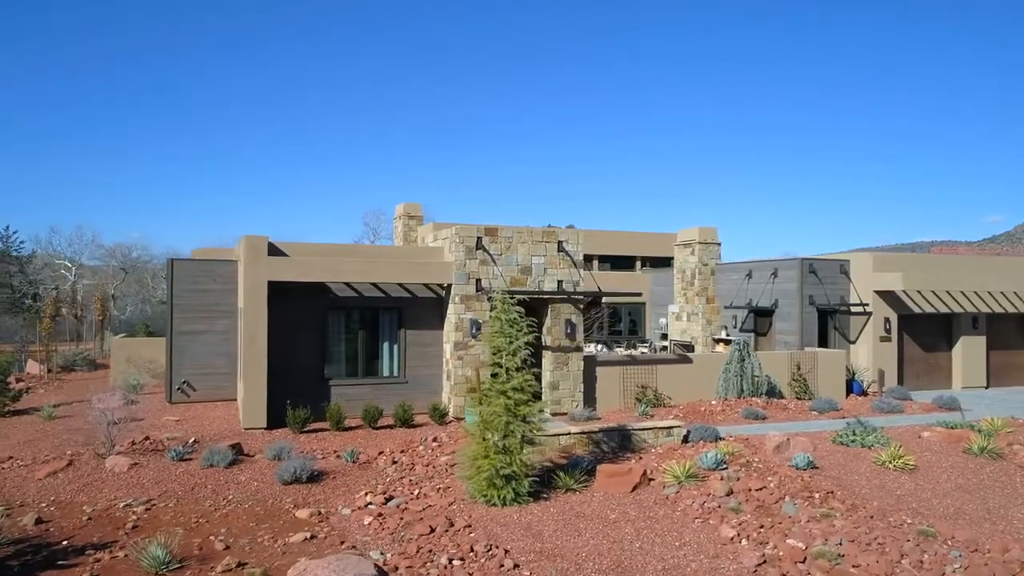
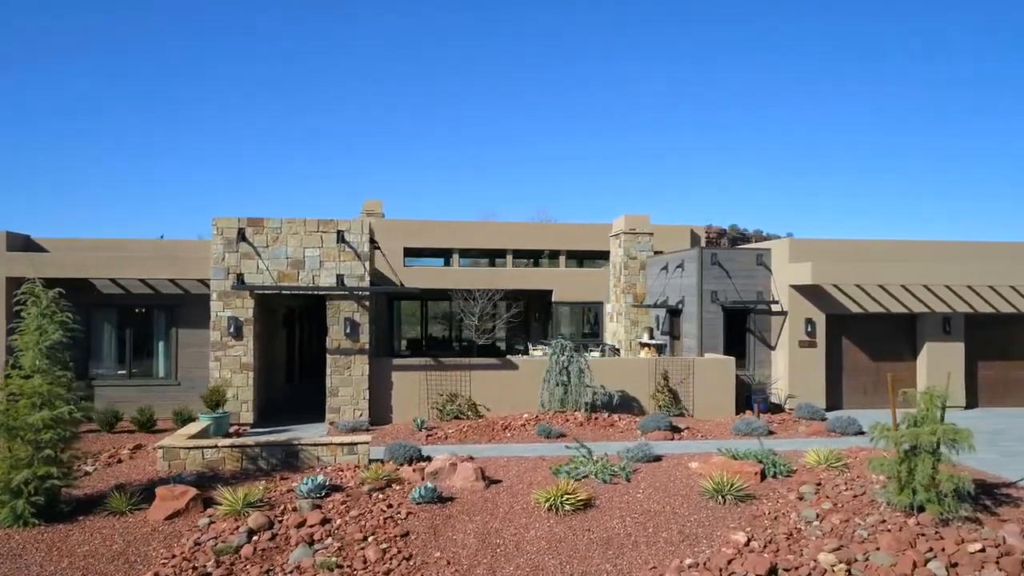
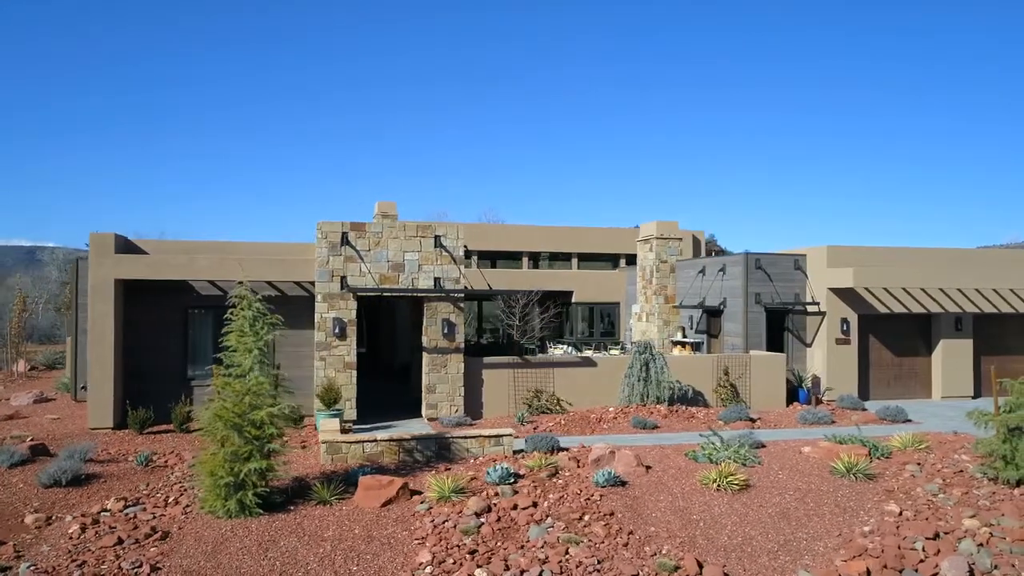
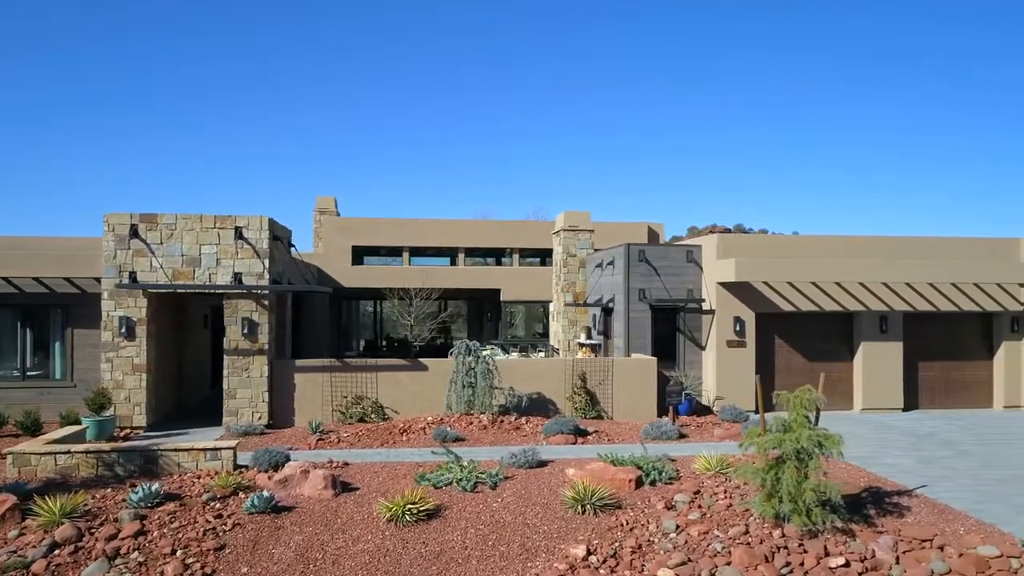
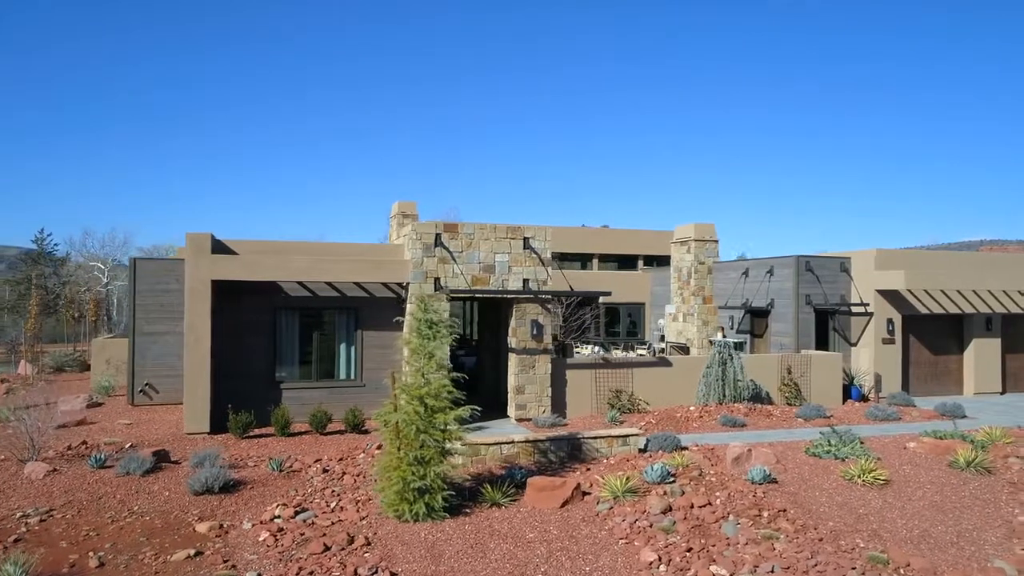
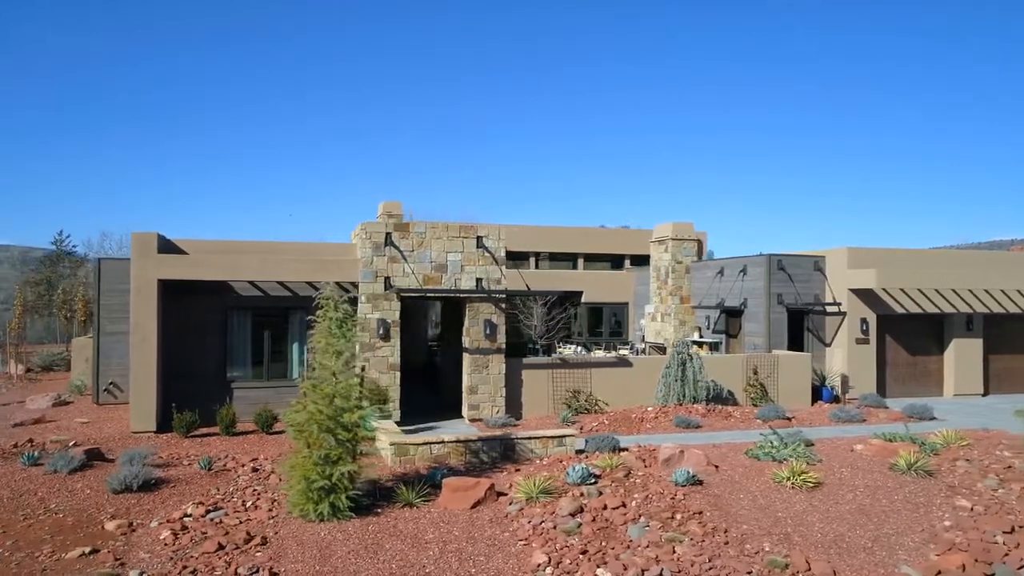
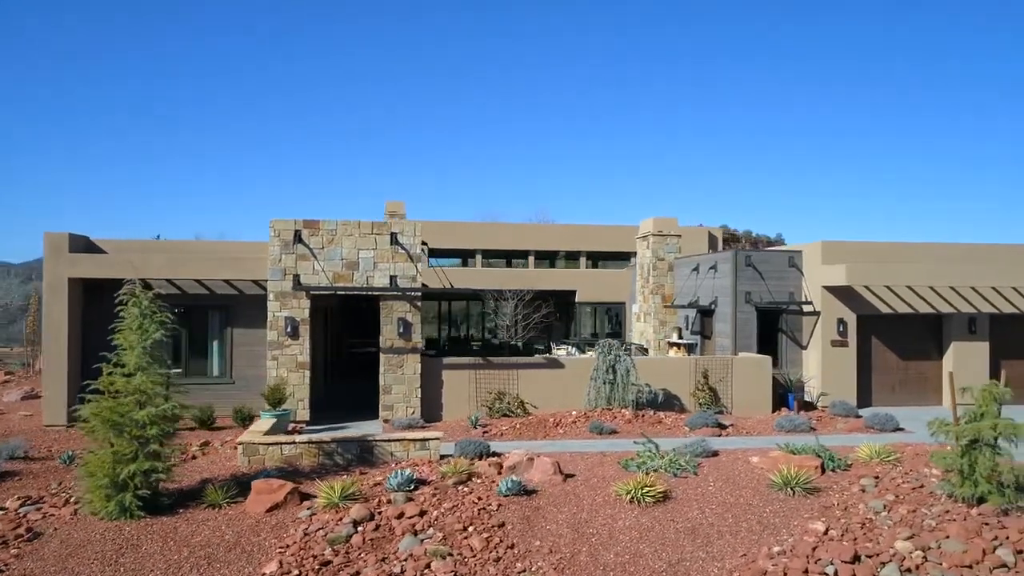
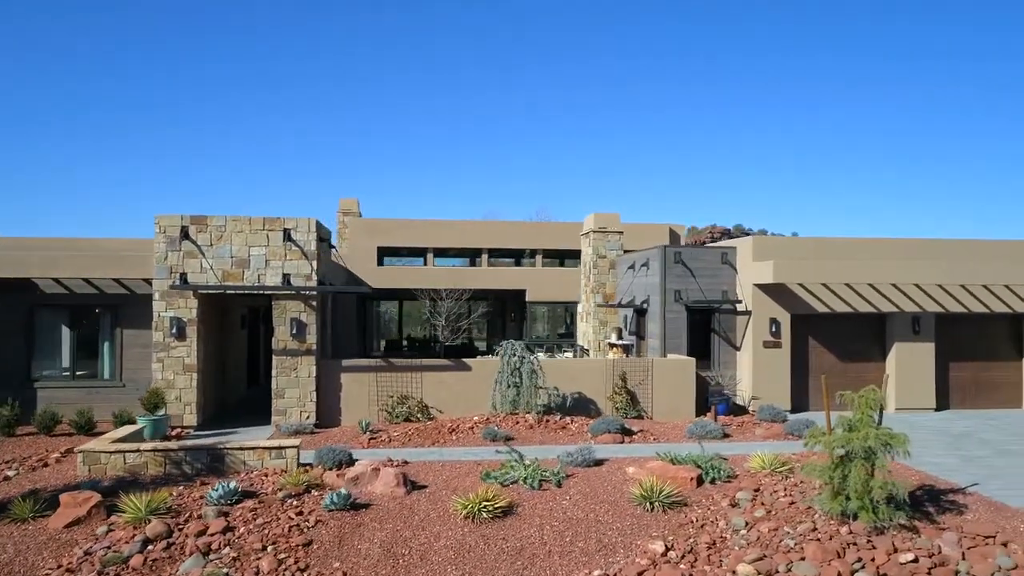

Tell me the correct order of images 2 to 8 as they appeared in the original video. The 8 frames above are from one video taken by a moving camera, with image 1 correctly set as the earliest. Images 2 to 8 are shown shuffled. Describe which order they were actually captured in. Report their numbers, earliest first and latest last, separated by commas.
5, 6, 3, 7, 2, 8, 4
